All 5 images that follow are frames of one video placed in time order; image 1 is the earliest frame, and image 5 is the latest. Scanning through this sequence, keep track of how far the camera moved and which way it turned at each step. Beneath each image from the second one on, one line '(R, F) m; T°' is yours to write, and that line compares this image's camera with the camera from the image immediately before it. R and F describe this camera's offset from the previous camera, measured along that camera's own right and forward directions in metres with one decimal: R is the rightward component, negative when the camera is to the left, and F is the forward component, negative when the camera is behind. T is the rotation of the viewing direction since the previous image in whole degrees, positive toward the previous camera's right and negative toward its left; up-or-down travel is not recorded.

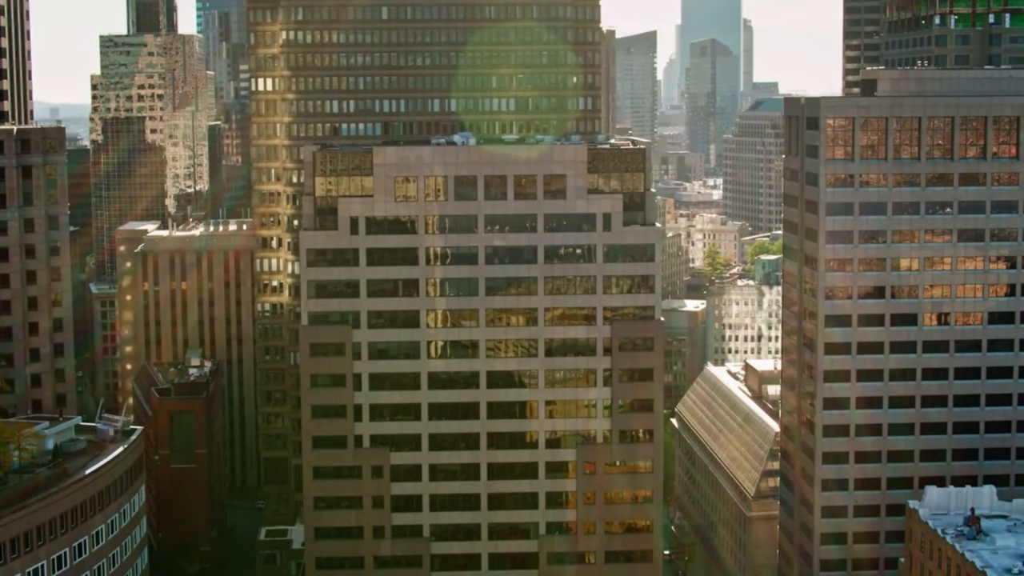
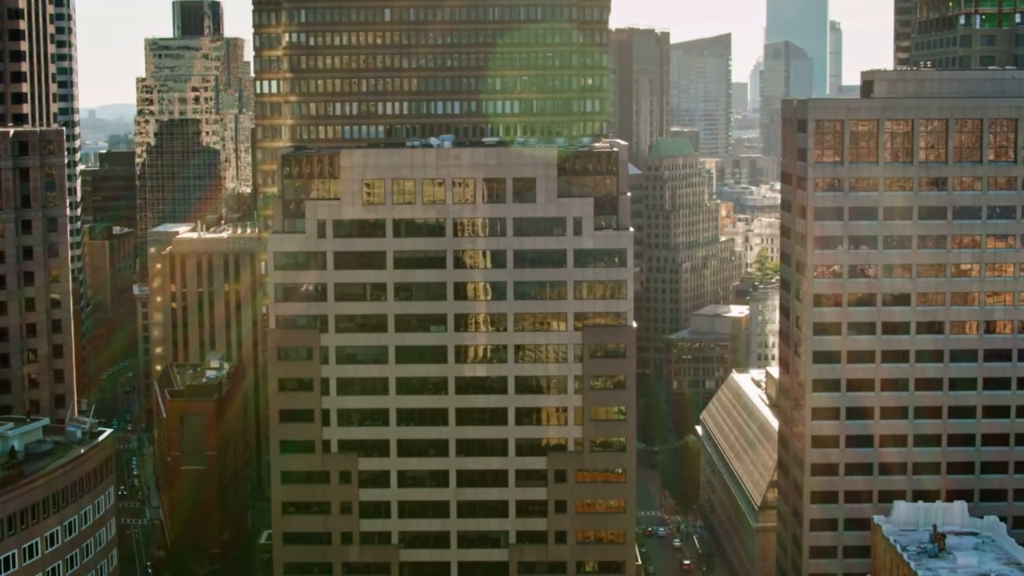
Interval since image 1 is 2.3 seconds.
(+11.2, +2.5) m; -4°
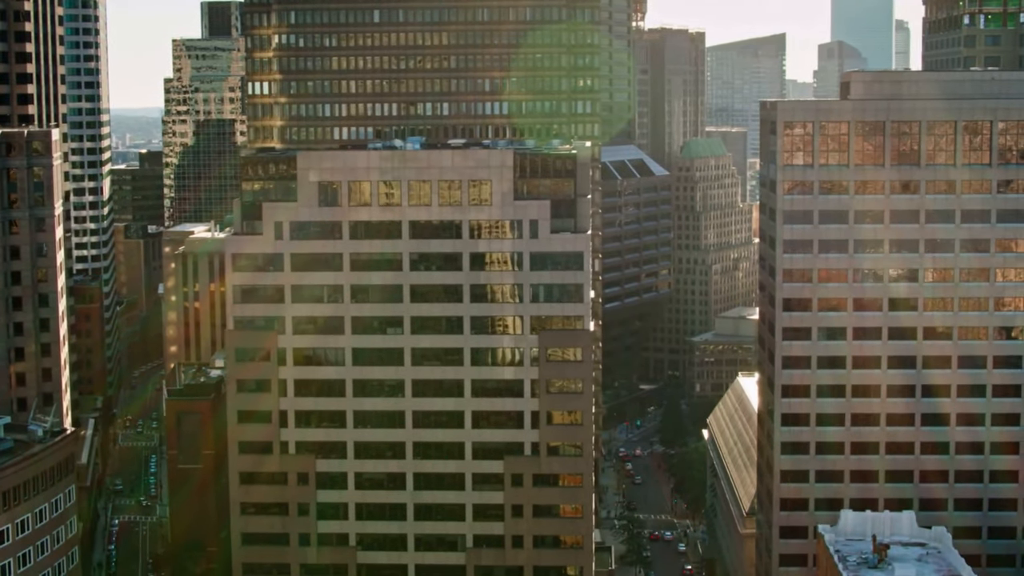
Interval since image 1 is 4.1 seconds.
(+10.3, +0.9) m; -3°
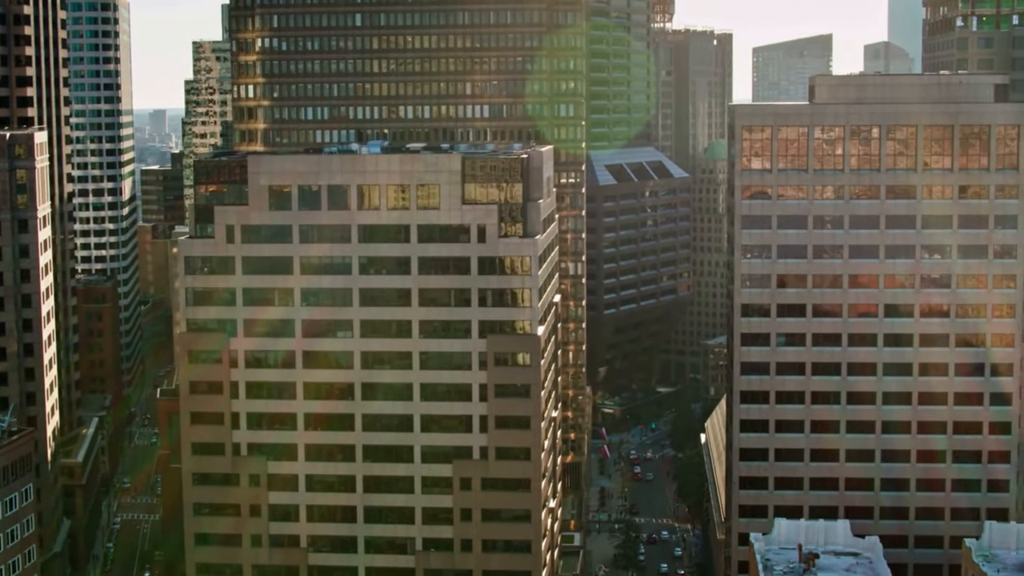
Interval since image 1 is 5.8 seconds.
(+10.4, +0.1) m; -2°
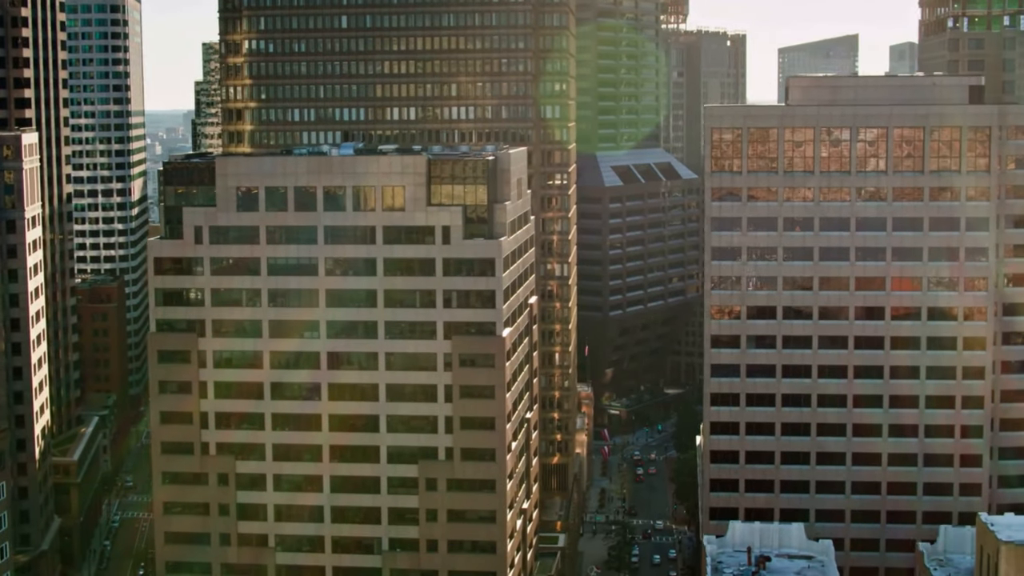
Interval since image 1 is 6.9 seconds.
(+6.4, -0.3) m; -1°
